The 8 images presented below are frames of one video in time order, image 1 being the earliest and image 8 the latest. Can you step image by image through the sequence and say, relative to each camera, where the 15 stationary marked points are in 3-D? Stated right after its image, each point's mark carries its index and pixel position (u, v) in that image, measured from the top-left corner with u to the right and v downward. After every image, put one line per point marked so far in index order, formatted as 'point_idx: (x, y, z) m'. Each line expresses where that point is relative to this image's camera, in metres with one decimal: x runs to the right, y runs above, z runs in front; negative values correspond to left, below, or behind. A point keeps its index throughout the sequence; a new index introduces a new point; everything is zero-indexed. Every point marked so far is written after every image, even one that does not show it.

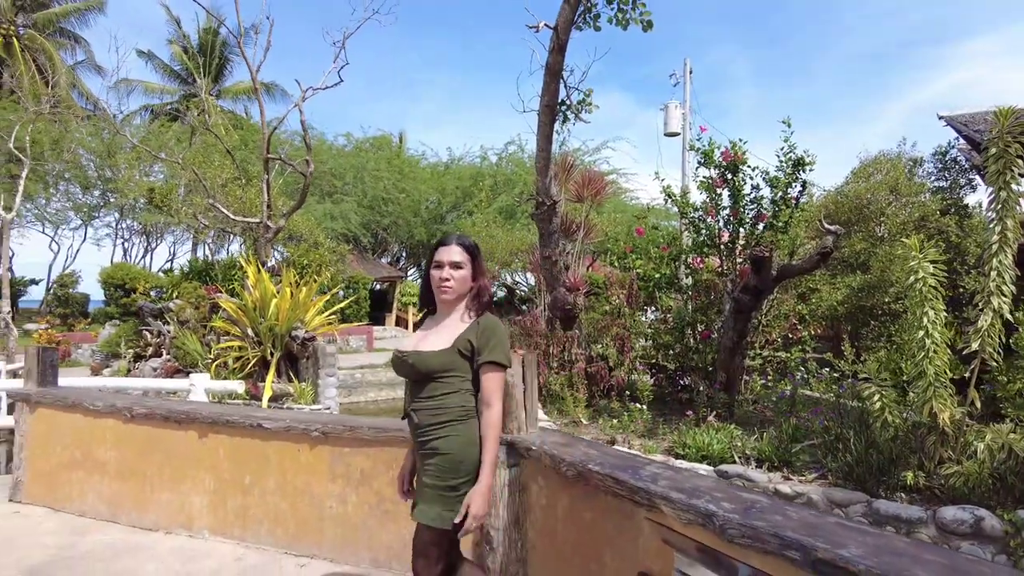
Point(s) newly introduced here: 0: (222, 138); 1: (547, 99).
0: (-7.8, +4.0, +17.8) m
1: (+0.4, +2.1, +7.1) m
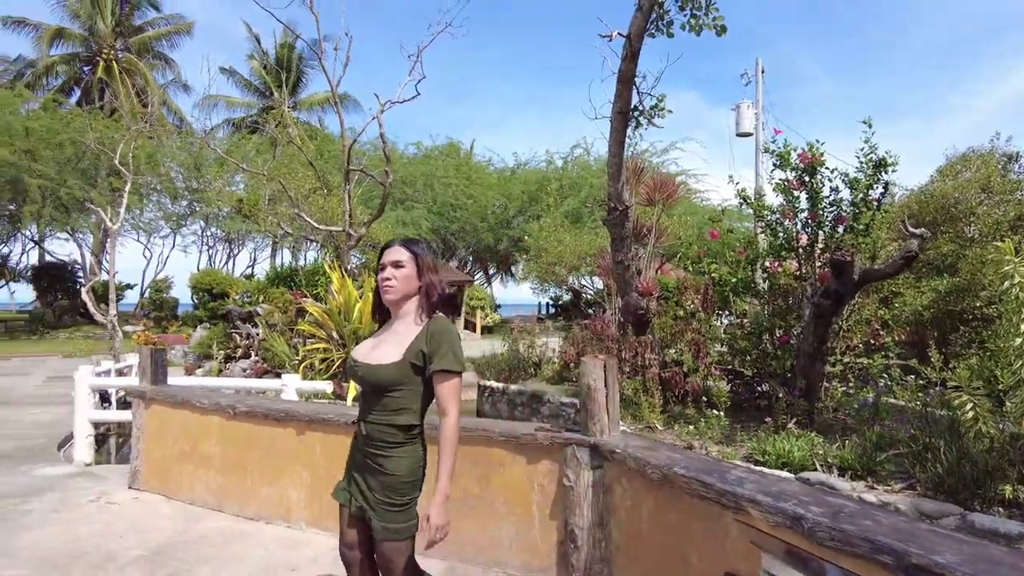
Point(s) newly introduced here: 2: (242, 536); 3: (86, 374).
0: (-5.9, +3.9, +18.7) m
1: (+1.2, +2.0, +7.2) m
2: (-2.0, -1.8, +4.9) m
3: (-4.7, -0.9, +7.3) m
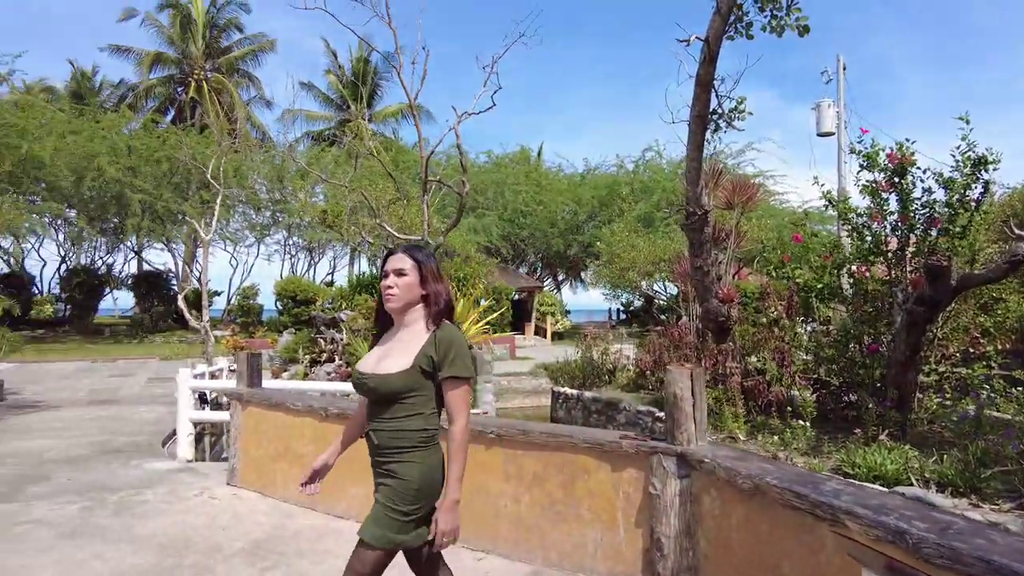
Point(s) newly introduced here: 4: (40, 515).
0: (-3.9, +3.7, +19.3) m
1: (+2.0, +1.9, +7.1) m
2: (-1.4, -1.9, +5.1) m
3: (-3.8, -1.0, +7.8) m
4: (-3.8, -1.9, +5.4) m
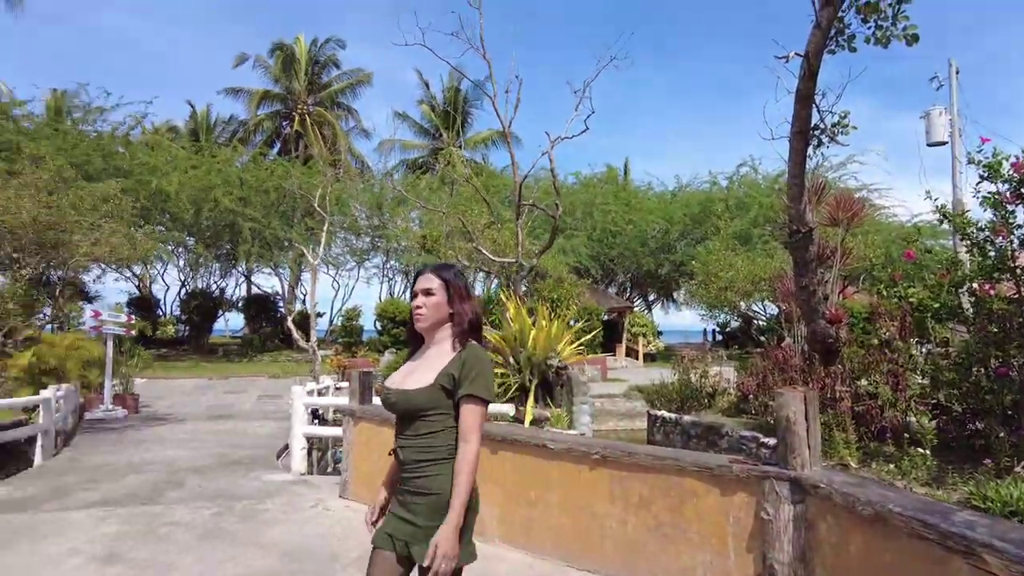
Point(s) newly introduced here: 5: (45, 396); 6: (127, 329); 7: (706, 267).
0: (-1.2, +3.1, +19.8) m
1: (+3.0, +1.7, +7.0) m
2: (-0.6, -2.1, +5.3) m
3: (-2.7, -1.3, +8.3) m
4: (-3.0, -2.1, +5.9) m
5: (-6.3, -1.5, +9.0) m
6: (-7.8, -0.8, +13.5) m
7: (+5.6, +0.6, +19.2) m
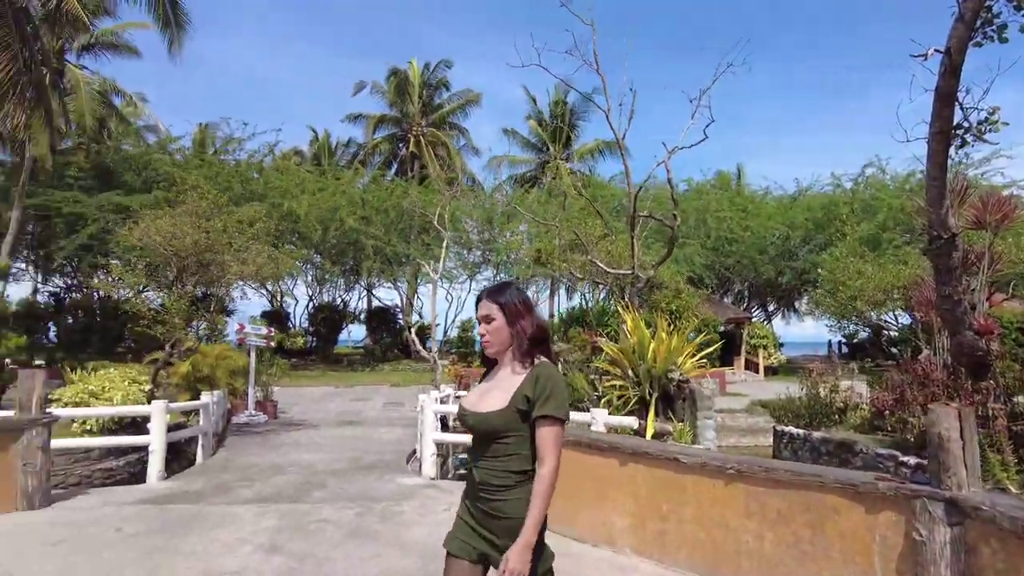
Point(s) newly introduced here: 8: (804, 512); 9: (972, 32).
0: (+2.1, +2.7, +20.0) m
1: (+4.3, +1.6, +6.6) m
2: (+0.5, -2.2, +5.4) m
3: (-1.1, -1.5, +8.8) m
4: (-1.8, -2.2, +6.4) m
5: (-4.6, -1.7, +10.0) m
6: (-5.4, -1.2, +14.6) m
7: (+8.7, +0.3, +18.2) m
8: (+1.9, -1.4, +4.2) m
9: (+4.4, +2.5, +6.4) m
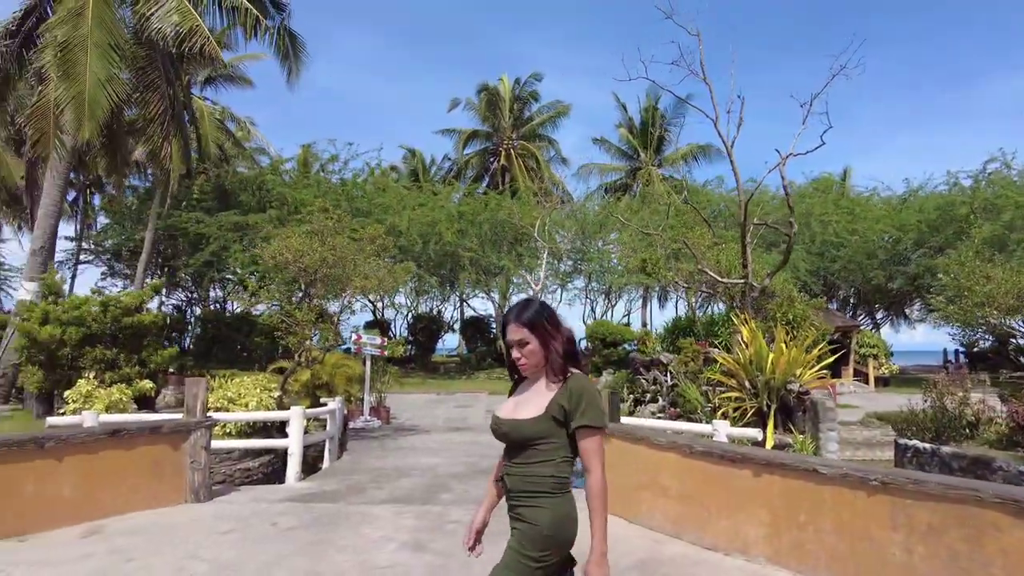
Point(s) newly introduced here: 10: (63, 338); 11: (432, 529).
0: (+5.0, +2.5, +19.8) m
1: (+5.4, +1.6, +6.2) m
2: (+1.6, -2.3, +5.5) m
3: (+0.4, -1.7, +9.0) m
4: (-0.5, -2.3, +6.8) m
5: (-2.9, -1.9, +10.7) m
6: (-3.0, -1.4, +15.4) m
7: (+11.4, +0.2, +17.1) m
8: (+2.8, -1.5, +4.1) m
9: (+5.6, +2.4, +6.0) m
10: (-7.1, -0.8, +10.5) m
11: (-0.8, -2.3, +6.4) m
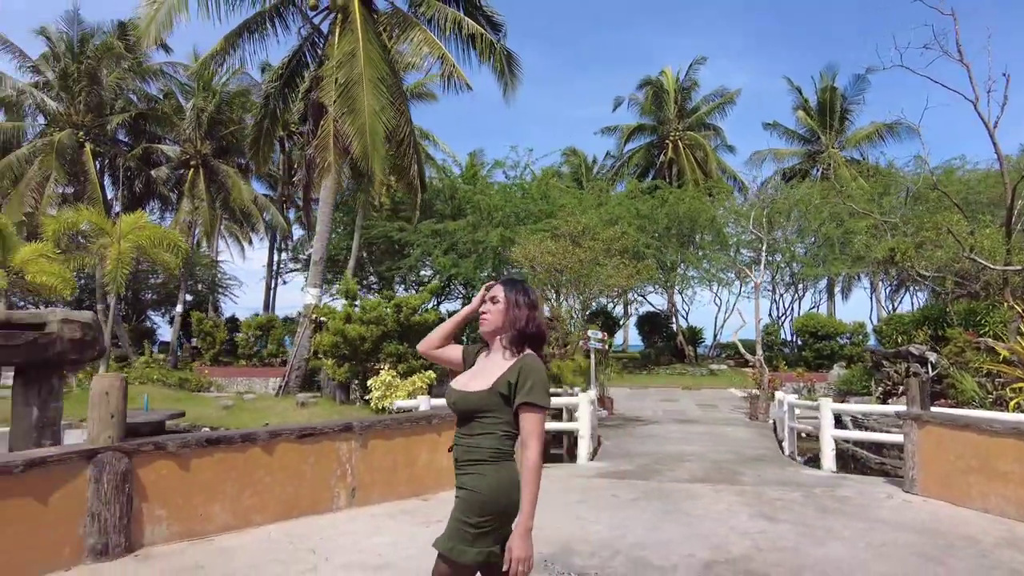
0: (+10.9, +2.8, +18.9) m
1: (+8.5, +1.8, +5.5) m
2: (+4.7, -2.2, +5.6) m
3: (+4.3, -1.6, +9.3) m
4: (+2.9, -2.3, +7.3) m
5: (+1.4, -1.9, +11.6) m
6: (+2.2, -1.4, +16.2) m
7: (+16.6, +0.7, +14.9) m
8: (+5.6, -1.4, +4.0) m
9: (+8.6, +2.6, +5.3) m
10: (-2.7, -0.9, +12.3) m
11: (+2.6, -2.3, +7.0) m
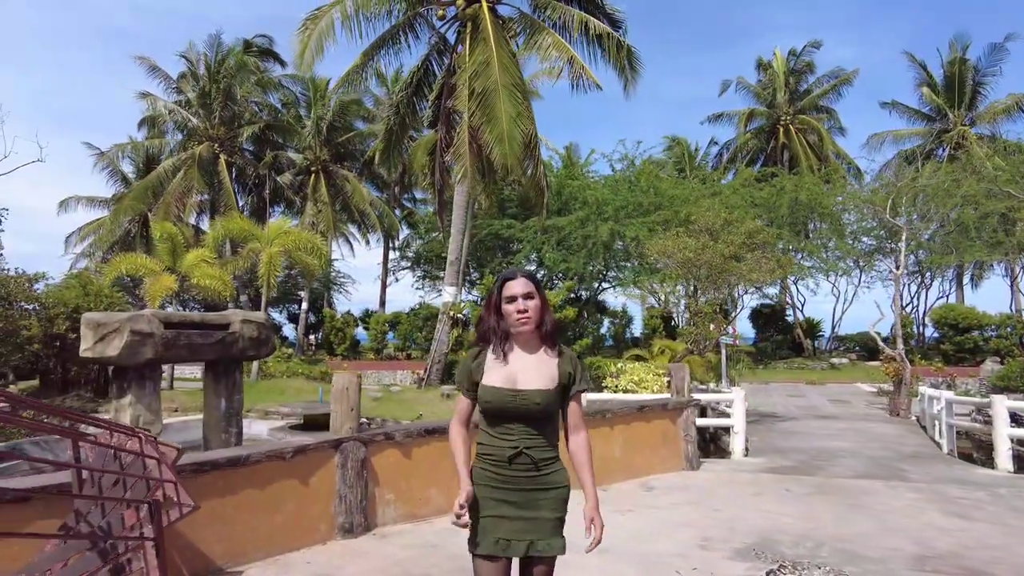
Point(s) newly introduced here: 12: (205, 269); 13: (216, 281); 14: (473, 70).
0: (+14.2, +3.1, +17.5) m
1: (+10.1, +1.9, +4.6) m
2: (+6.4, -2.1, +5.3) m
3: (+6.5, -1.5, +9.0) m
4: (+4.9, -2.2, +7.2) m
5: (+4.0, -1.8, +11.7) m
6: (+5.4, -1.2, +16.1) m
7: (+19.4, +1.0, +12.9) m
8: (+7.1, -1.3, +3.6) m
9: (+10.2, +2.7, +4.4) m
10: (-0.1, -0.9, +12.9) m
11: (+4.5, -2.2, +6.9) m
12: (-8.7, +0.5, +18.9) m
13: (-8.5, +0.2, +19.0) m
14: (-0.9, +4.8, +14.5) m
